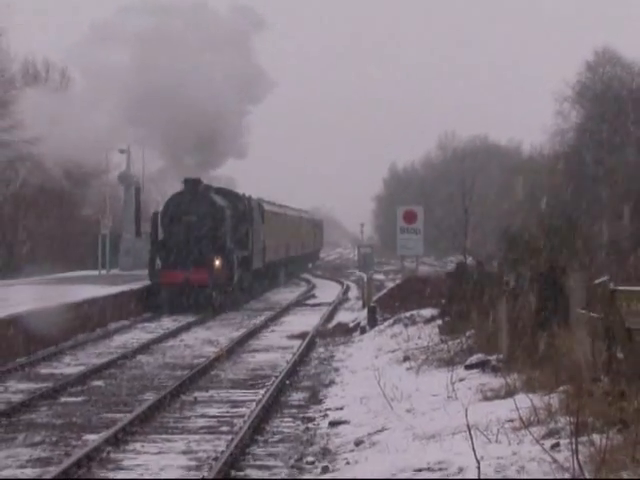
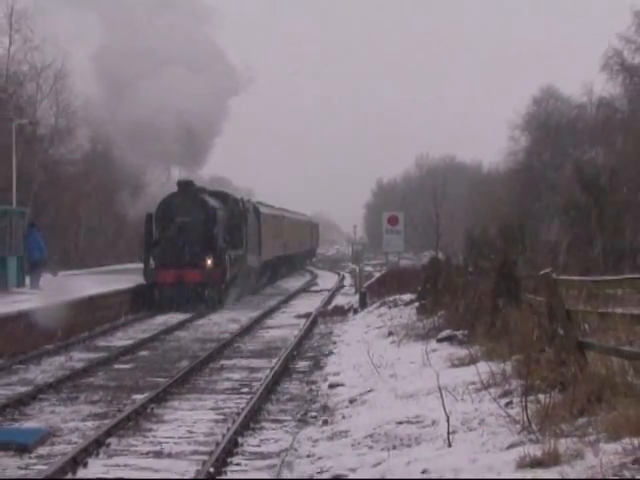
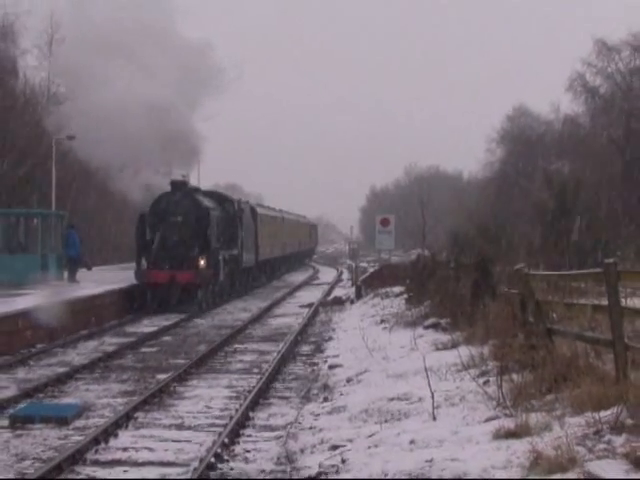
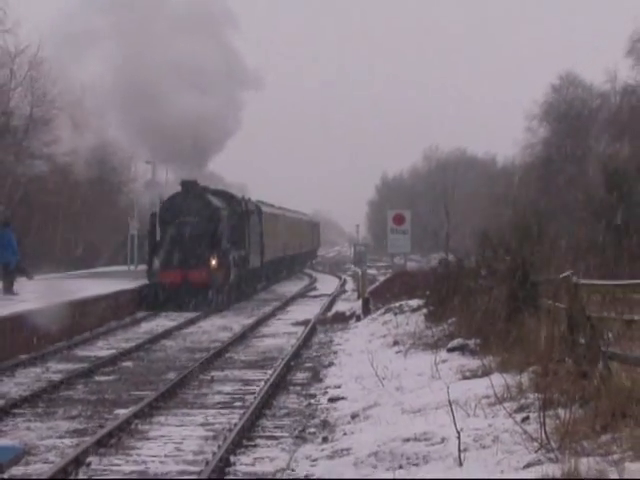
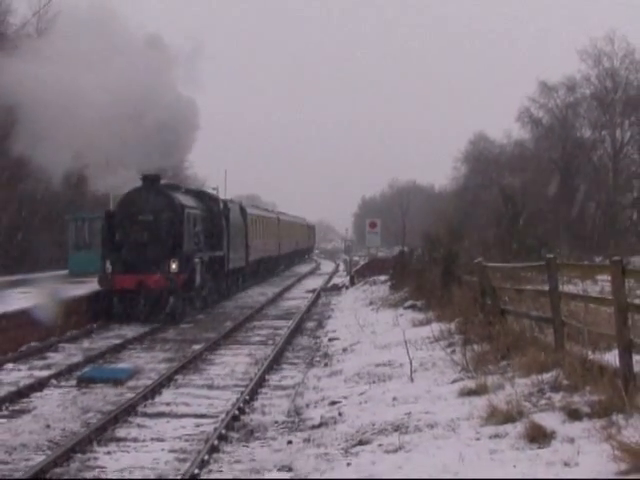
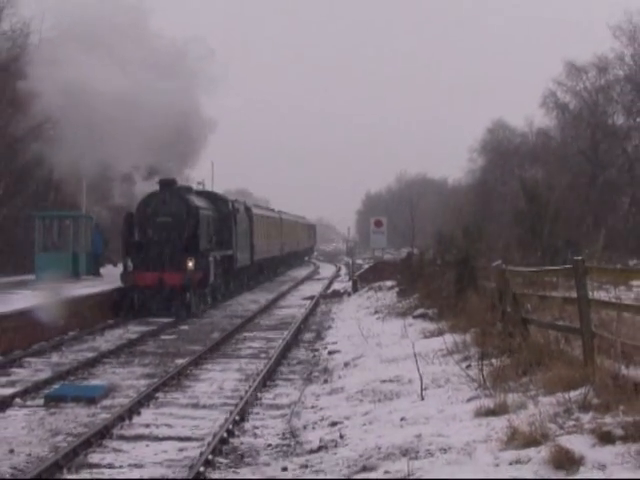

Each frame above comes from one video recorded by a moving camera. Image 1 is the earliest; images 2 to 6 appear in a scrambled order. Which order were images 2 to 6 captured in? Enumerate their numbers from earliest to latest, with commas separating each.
4, 2, 3, 6, 5
